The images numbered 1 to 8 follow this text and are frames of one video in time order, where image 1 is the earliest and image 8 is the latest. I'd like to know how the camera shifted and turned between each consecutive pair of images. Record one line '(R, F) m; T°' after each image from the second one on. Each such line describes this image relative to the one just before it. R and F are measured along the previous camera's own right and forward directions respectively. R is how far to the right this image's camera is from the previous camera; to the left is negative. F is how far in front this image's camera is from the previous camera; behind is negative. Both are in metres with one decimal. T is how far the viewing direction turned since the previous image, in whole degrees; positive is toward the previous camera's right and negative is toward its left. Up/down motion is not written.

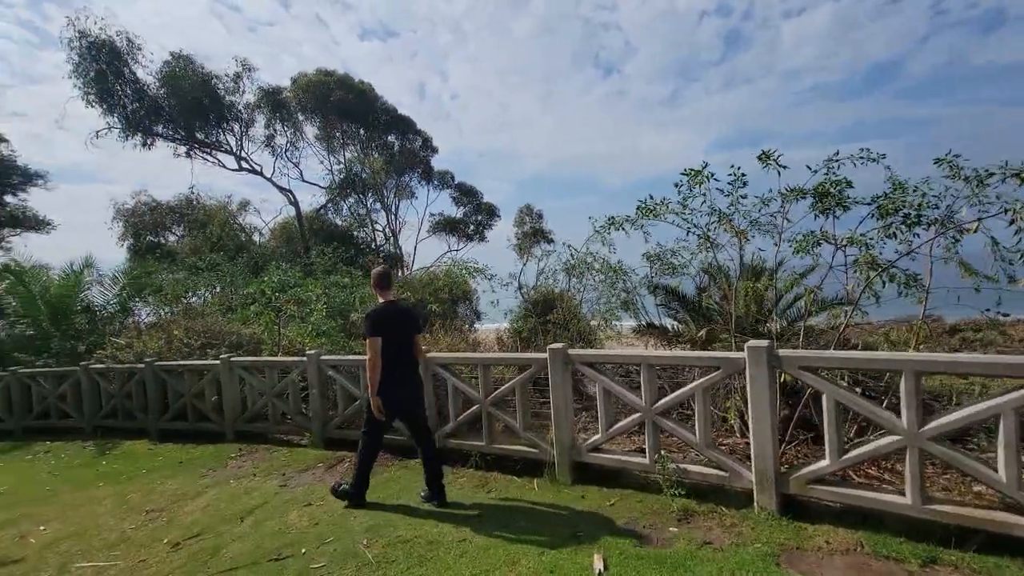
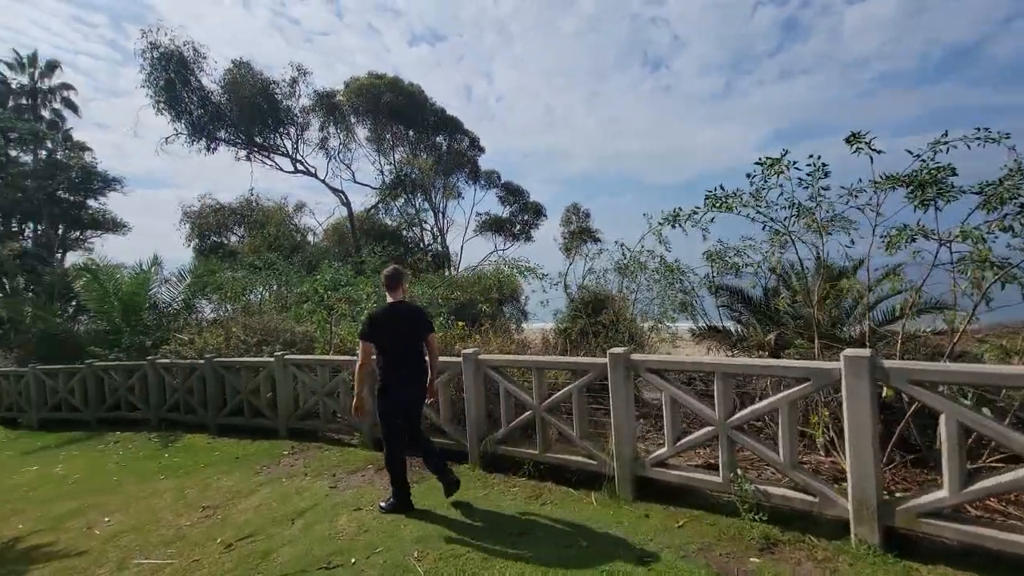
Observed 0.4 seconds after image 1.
(-0.1, +0.3) m; -5°
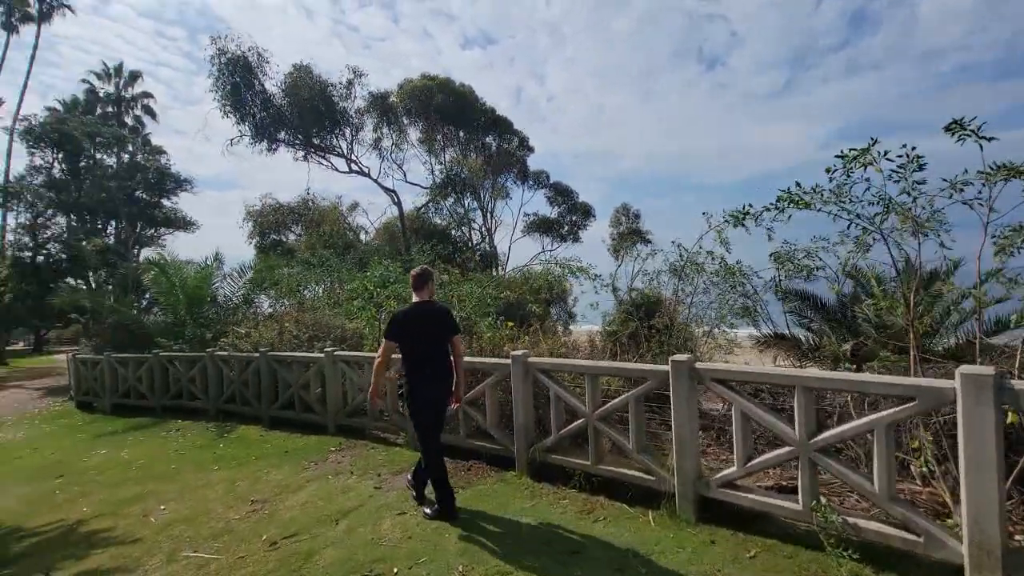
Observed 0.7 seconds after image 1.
(-0.1, +0.2) m; -5°
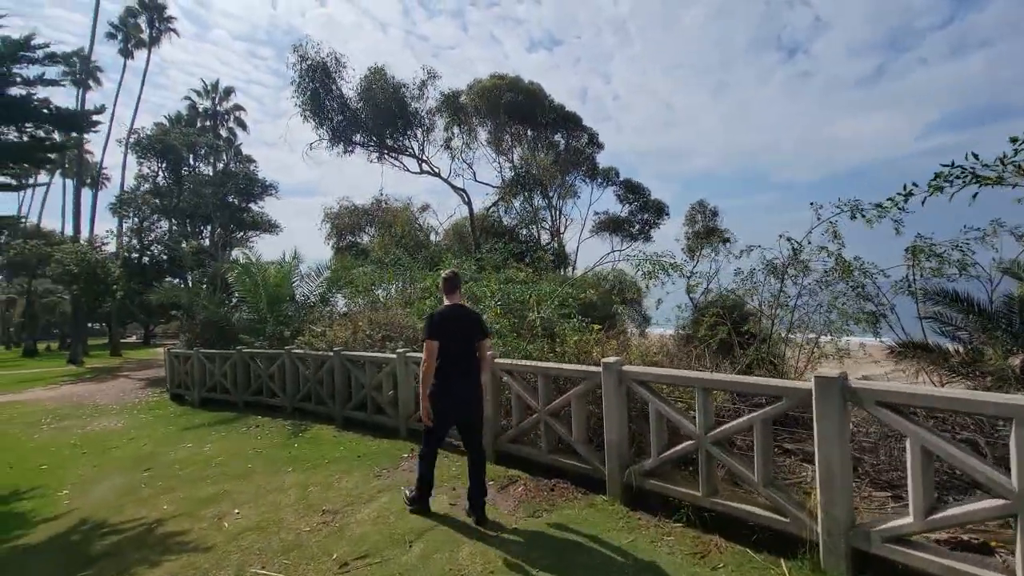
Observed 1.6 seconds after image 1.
(-0.2, +0.6) m; -8°
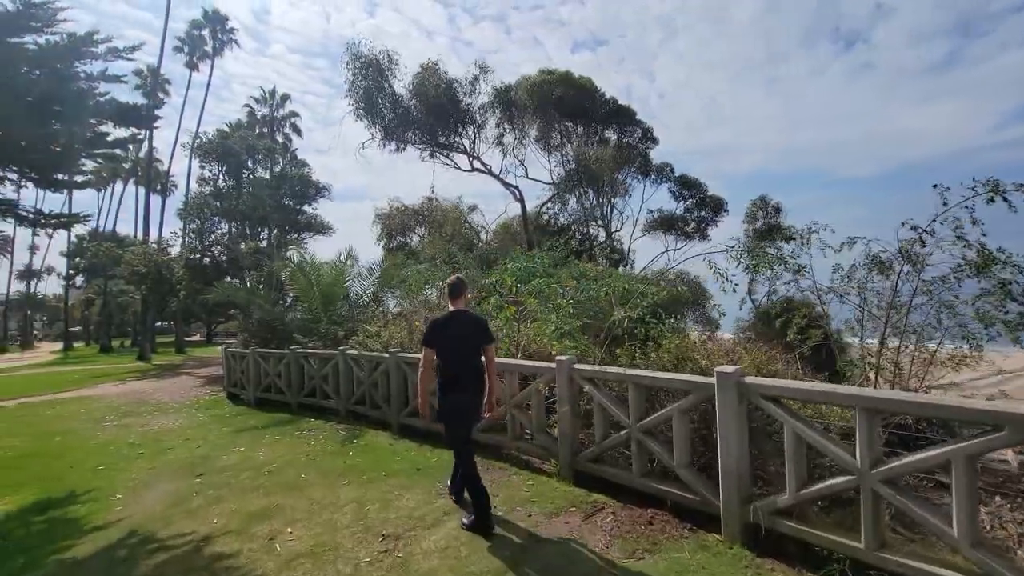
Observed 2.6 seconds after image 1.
(-0.4, +0.7) m; -5°
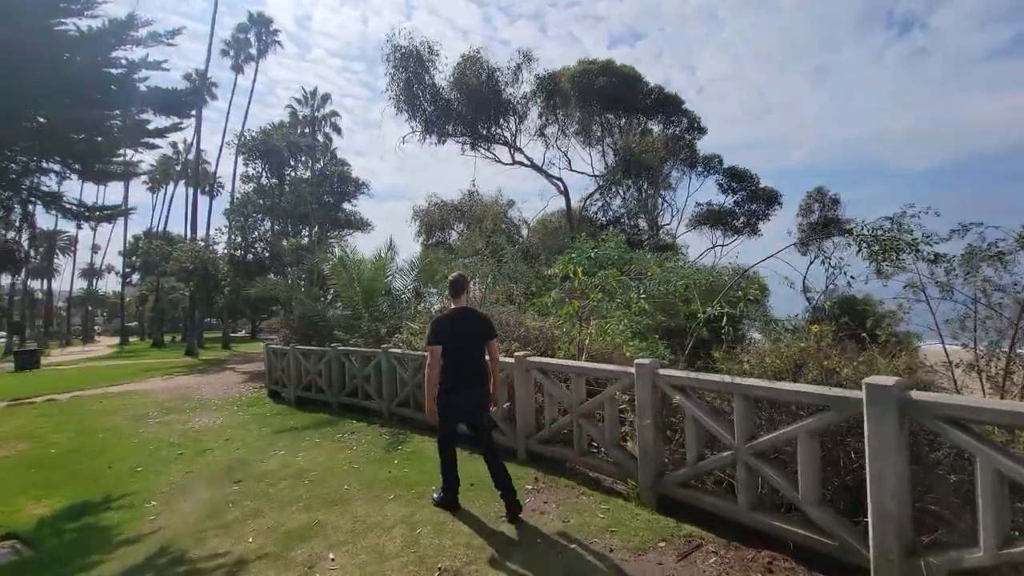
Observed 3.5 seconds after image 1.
(-0.3, +0.7) m; -4°
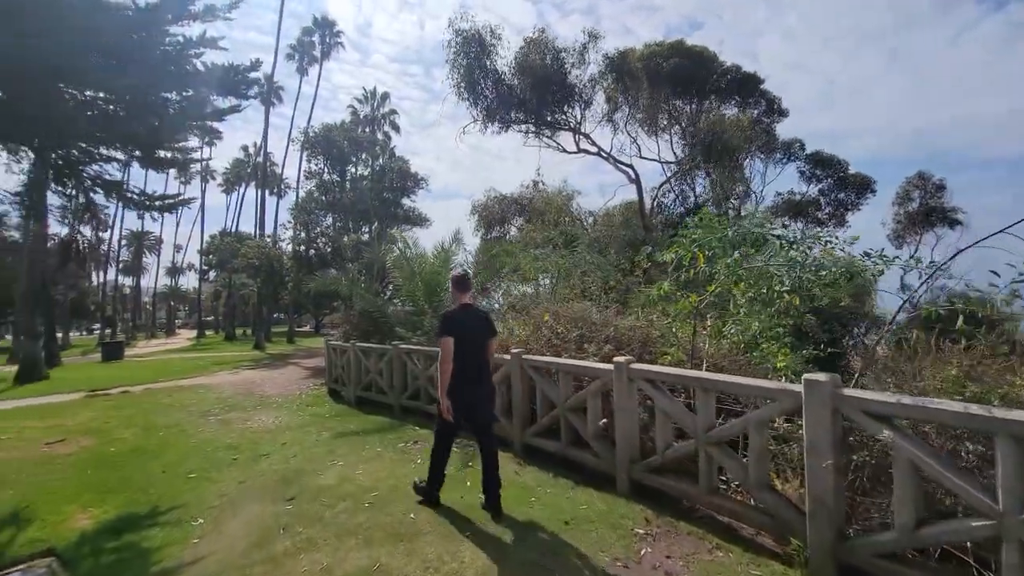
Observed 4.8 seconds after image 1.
(-0.4, +1.0) m; -6°
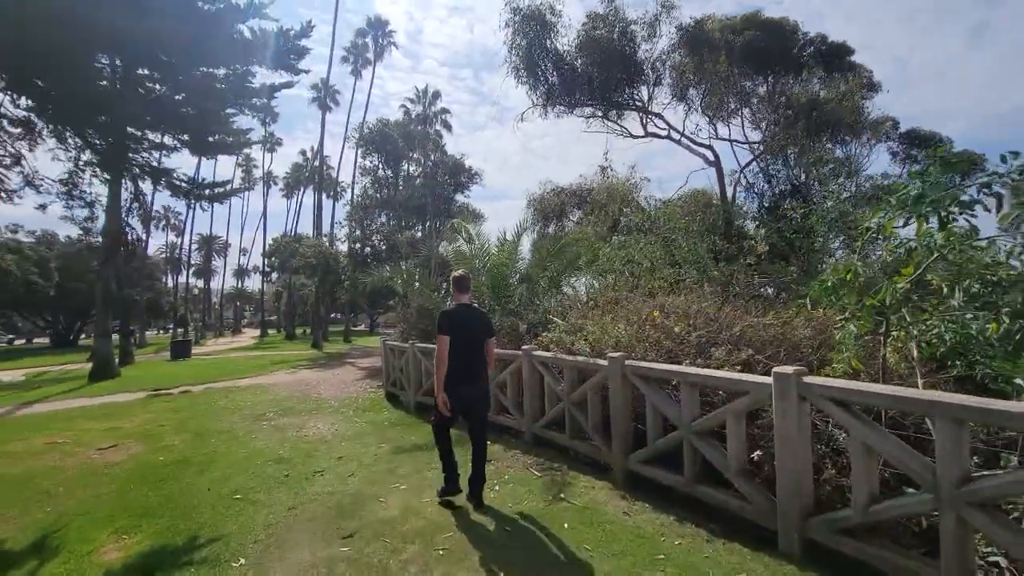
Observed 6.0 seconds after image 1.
(-0.5, +1.1) m; -6°
